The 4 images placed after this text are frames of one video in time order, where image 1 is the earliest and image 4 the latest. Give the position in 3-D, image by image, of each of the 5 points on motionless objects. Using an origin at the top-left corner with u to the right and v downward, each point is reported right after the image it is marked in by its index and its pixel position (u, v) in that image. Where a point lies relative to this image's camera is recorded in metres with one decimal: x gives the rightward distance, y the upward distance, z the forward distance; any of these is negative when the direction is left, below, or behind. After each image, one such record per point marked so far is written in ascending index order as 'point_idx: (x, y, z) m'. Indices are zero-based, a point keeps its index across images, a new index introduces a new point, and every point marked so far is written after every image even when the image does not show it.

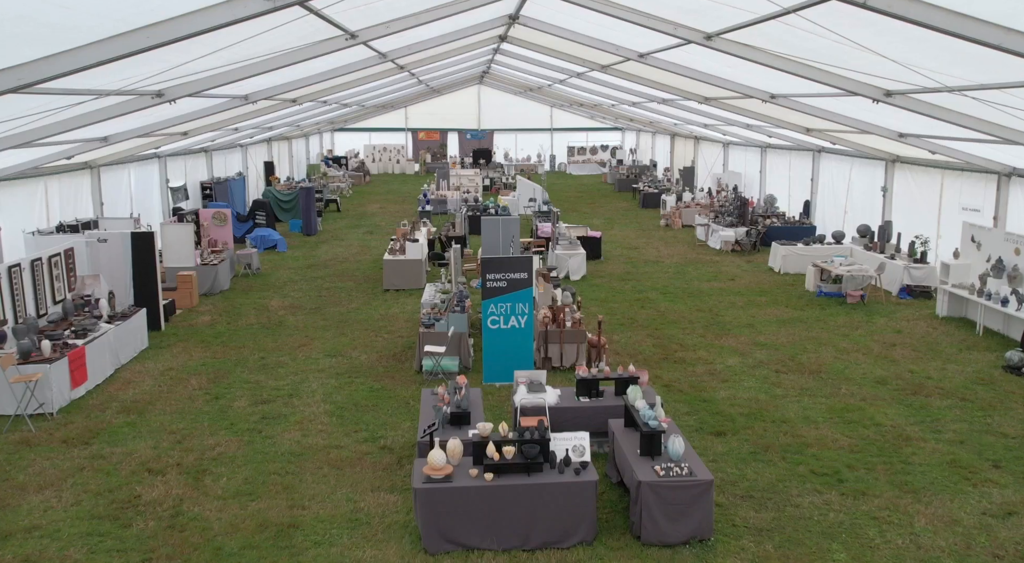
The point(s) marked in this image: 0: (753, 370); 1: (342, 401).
0: (+3.4, -1.2, +10.9) m
1: (-2.1, -1.5, +9.7) m
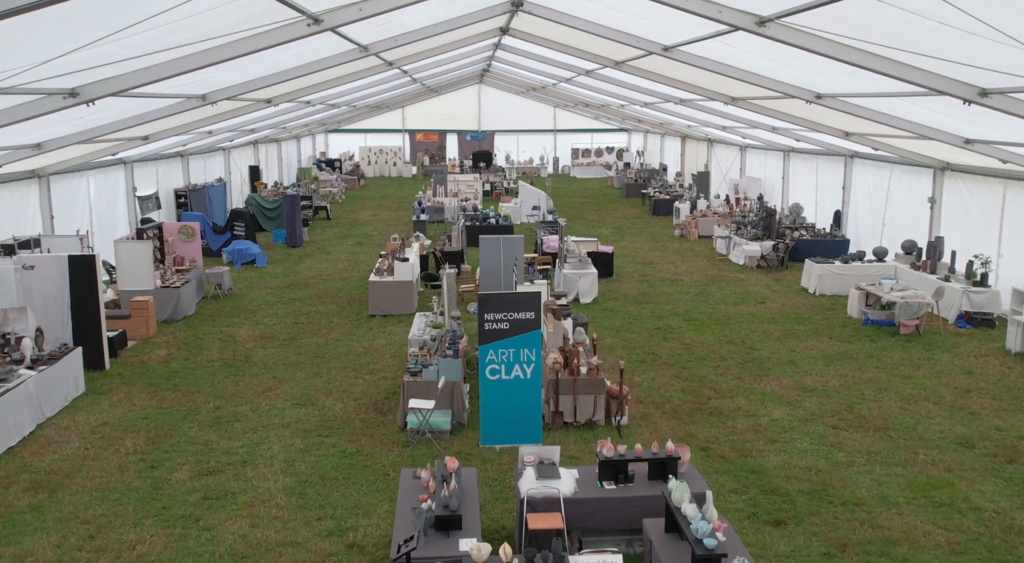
0: (+3.4, -1.7, +9.0) m
1: (-2.1, -1.9, +7.8) m
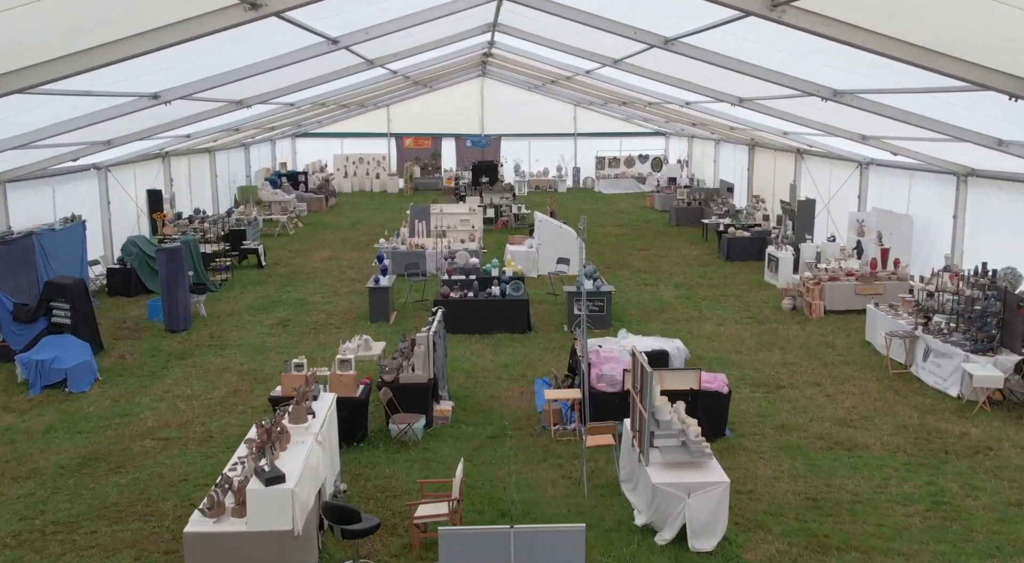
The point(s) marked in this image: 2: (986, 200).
0: (+3.6, -3.5, +0.8) m
1: (-2.0, -3.7, -0.3) m
2: (+8.2, +1.4, +13.4) m
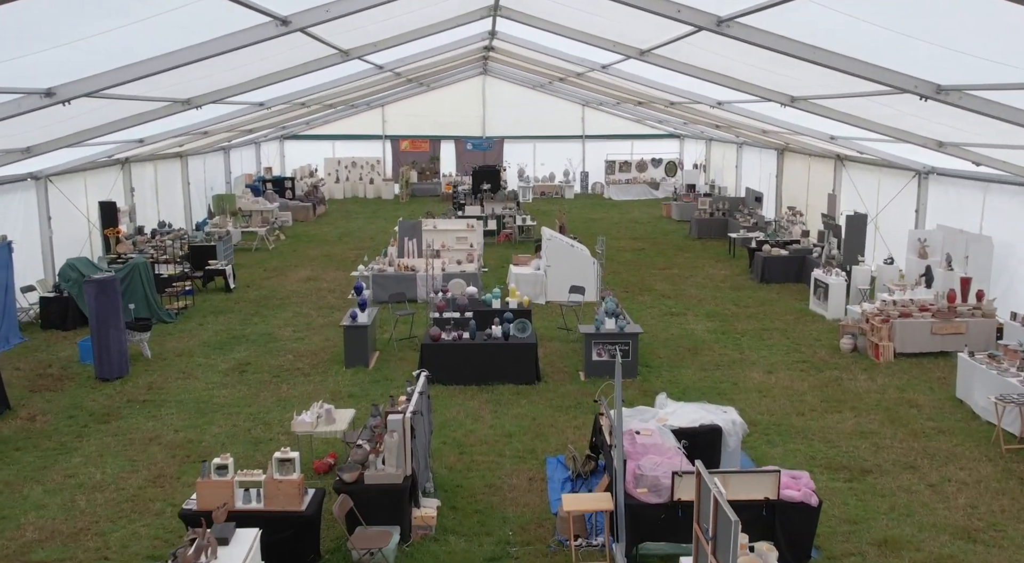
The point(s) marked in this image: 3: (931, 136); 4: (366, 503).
0: (+3.6, -4.0, -1.5) m
1: (-2.0, -4.3, -2.7) m
2: (+8.3, +0.9, +11.0) m
3: (+6.1, +2.1, +11.4) m
4: (-1.2, -1.8, +6.3) m
